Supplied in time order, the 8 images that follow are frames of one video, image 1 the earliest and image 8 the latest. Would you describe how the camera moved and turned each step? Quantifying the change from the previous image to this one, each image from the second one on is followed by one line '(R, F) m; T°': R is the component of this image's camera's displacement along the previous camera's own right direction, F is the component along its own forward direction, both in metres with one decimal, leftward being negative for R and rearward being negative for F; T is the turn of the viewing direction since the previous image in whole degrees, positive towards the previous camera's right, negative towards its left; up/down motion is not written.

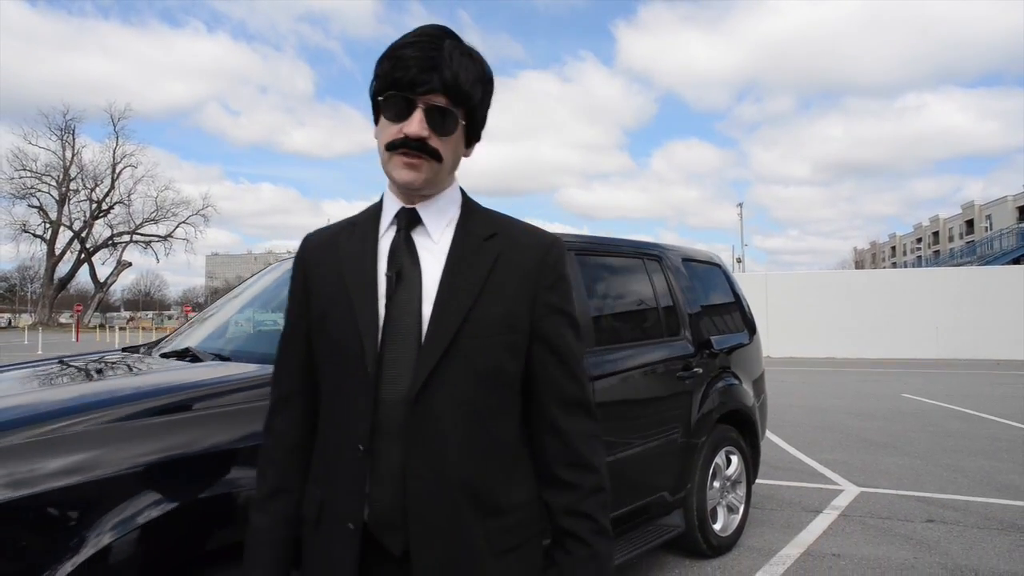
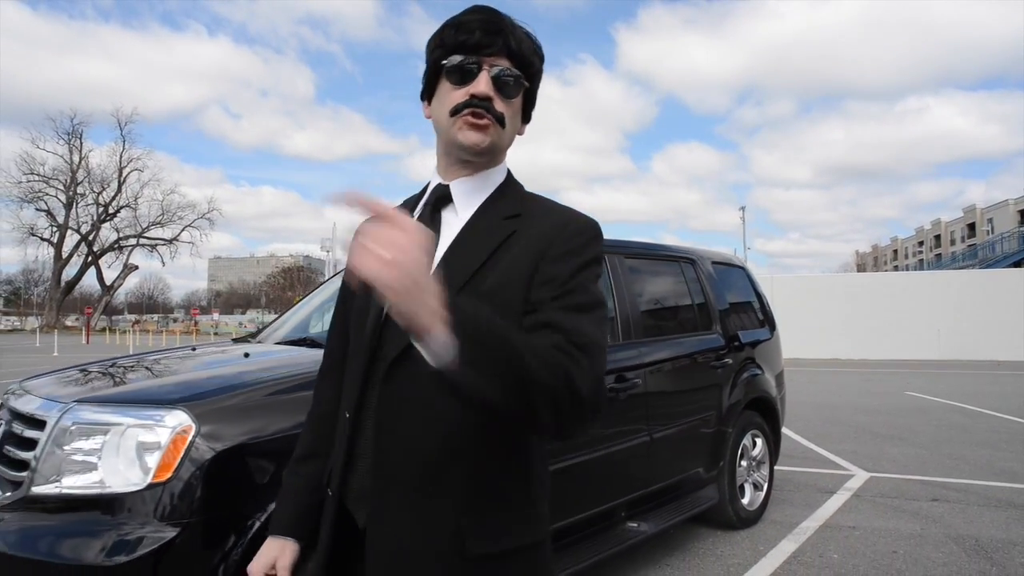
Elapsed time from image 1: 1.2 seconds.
(-0.3, -0.5) m; 0°
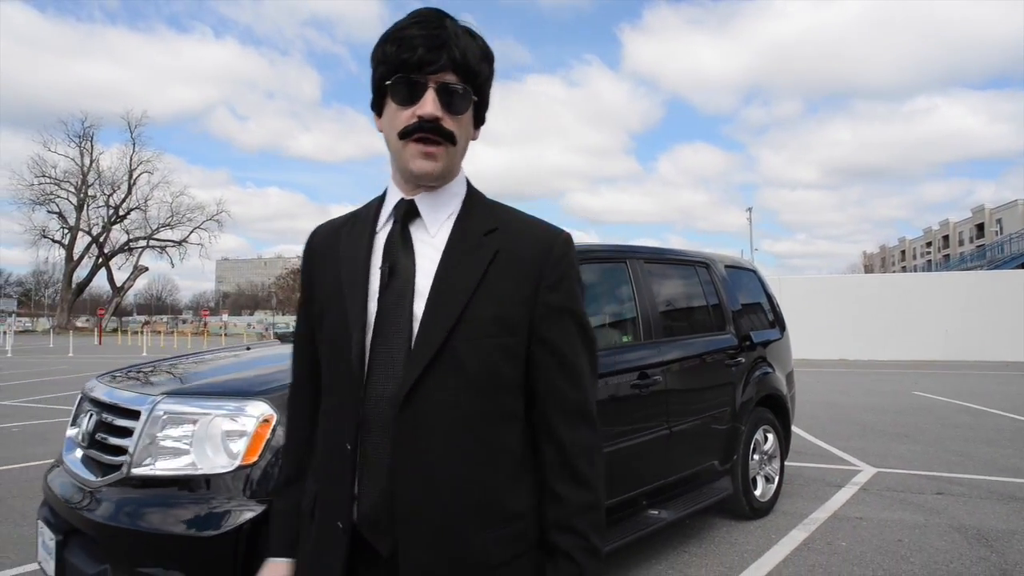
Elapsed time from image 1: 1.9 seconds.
(-0.1, -0.3) m; -1°
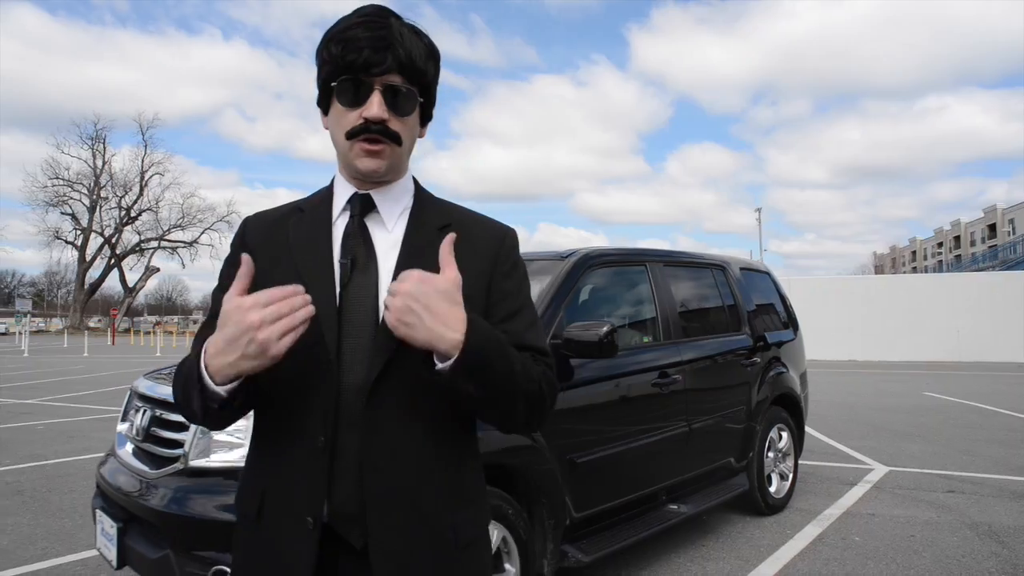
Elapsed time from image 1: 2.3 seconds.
(-0.1, -0.1) m; -1°
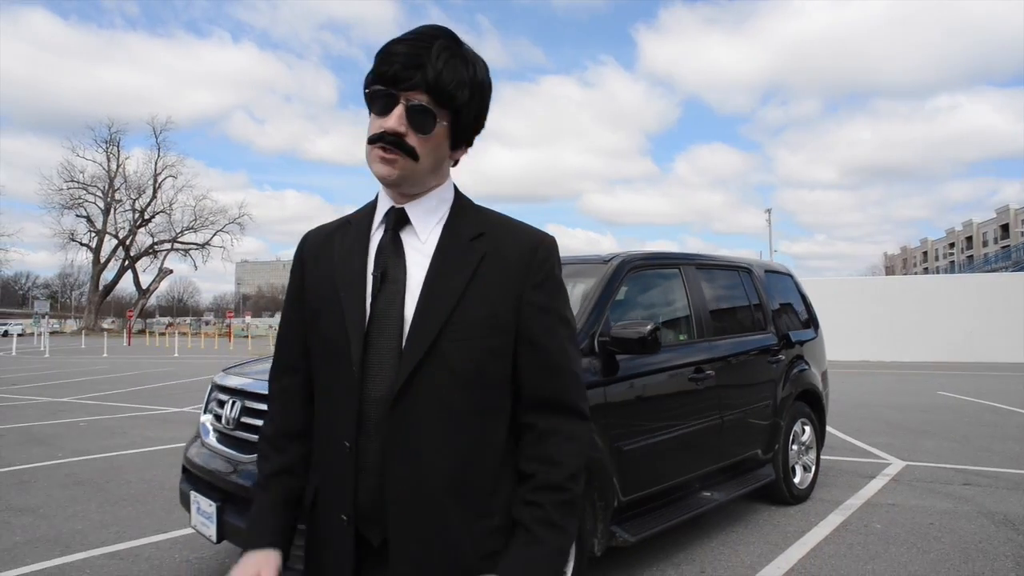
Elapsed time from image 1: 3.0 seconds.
(-0.2, -0.3) m; -1°
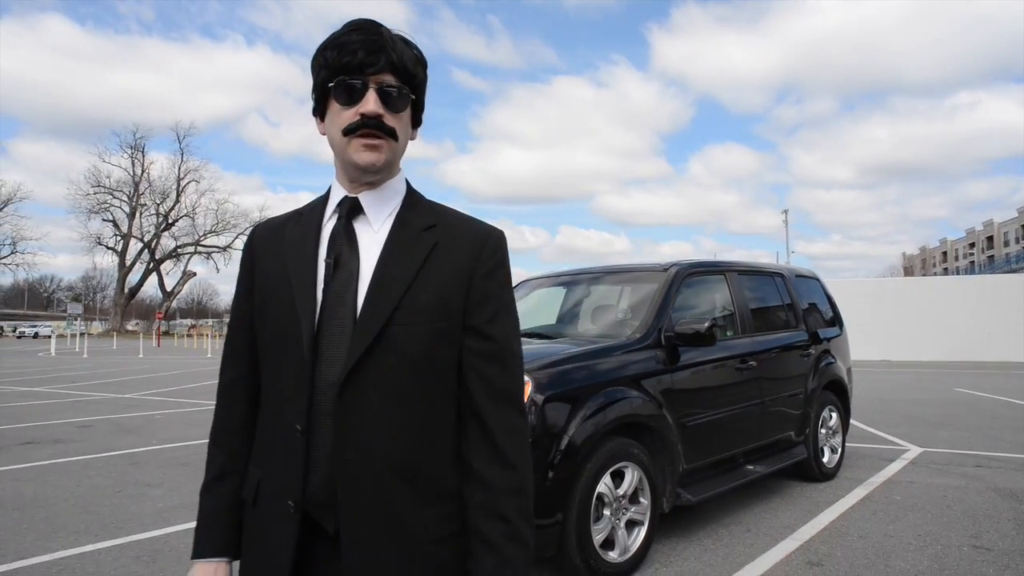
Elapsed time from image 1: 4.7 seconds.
(-0.4, -0.7) m; -1°
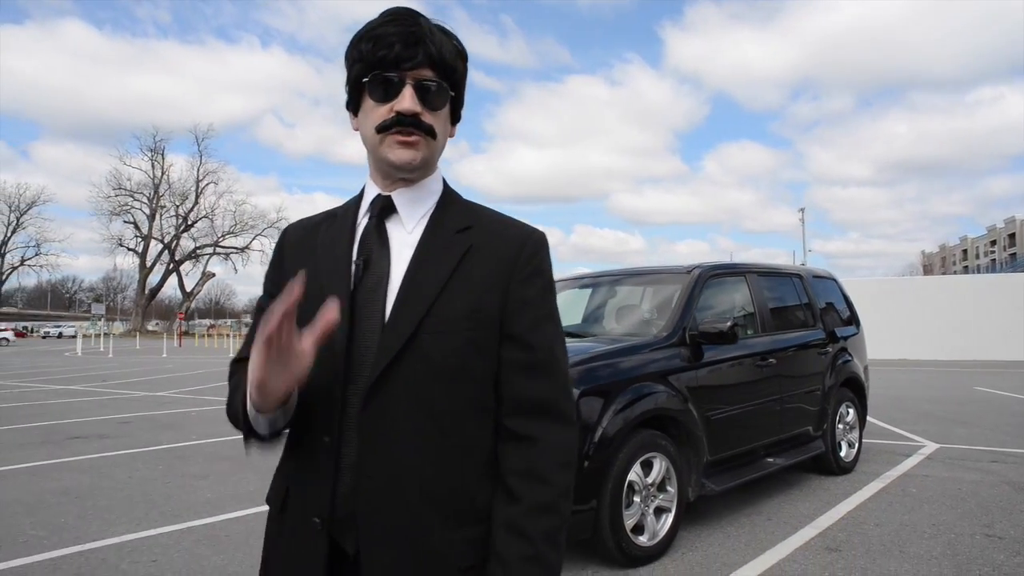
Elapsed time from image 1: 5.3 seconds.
(-0.1, -0.3) m; -1°
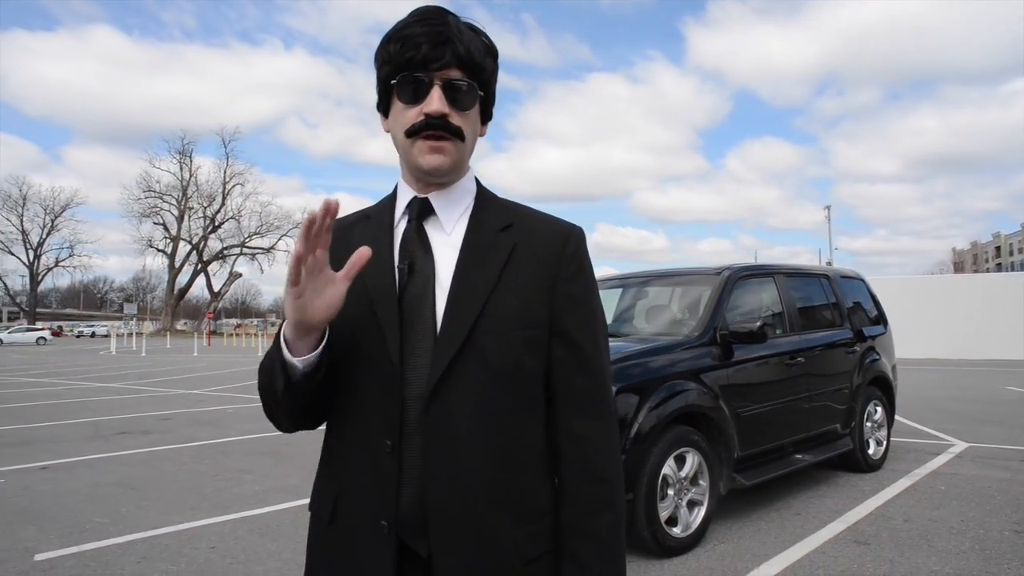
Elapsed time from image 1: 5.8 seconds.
(-0.1, -0.2) m; -2°
